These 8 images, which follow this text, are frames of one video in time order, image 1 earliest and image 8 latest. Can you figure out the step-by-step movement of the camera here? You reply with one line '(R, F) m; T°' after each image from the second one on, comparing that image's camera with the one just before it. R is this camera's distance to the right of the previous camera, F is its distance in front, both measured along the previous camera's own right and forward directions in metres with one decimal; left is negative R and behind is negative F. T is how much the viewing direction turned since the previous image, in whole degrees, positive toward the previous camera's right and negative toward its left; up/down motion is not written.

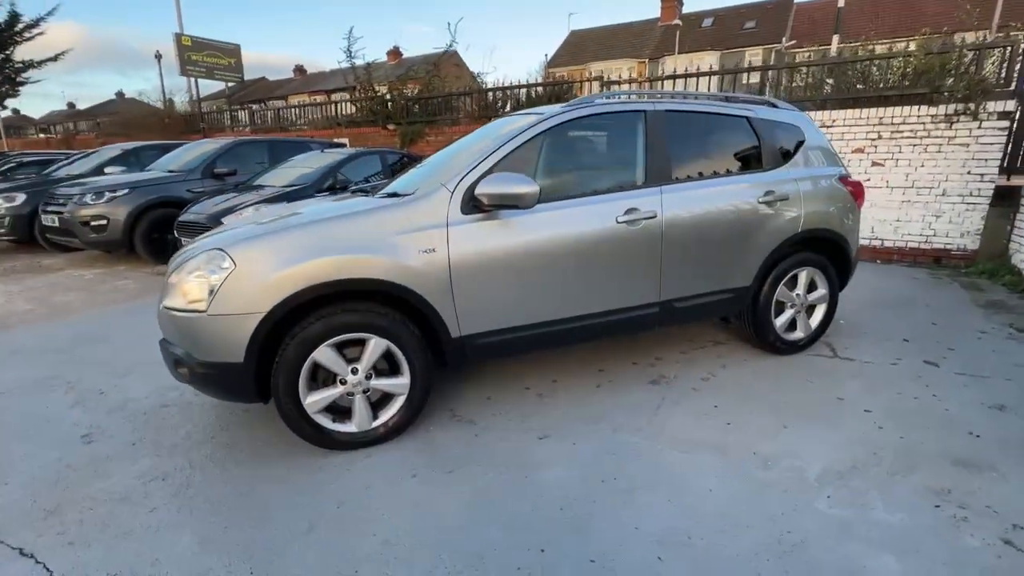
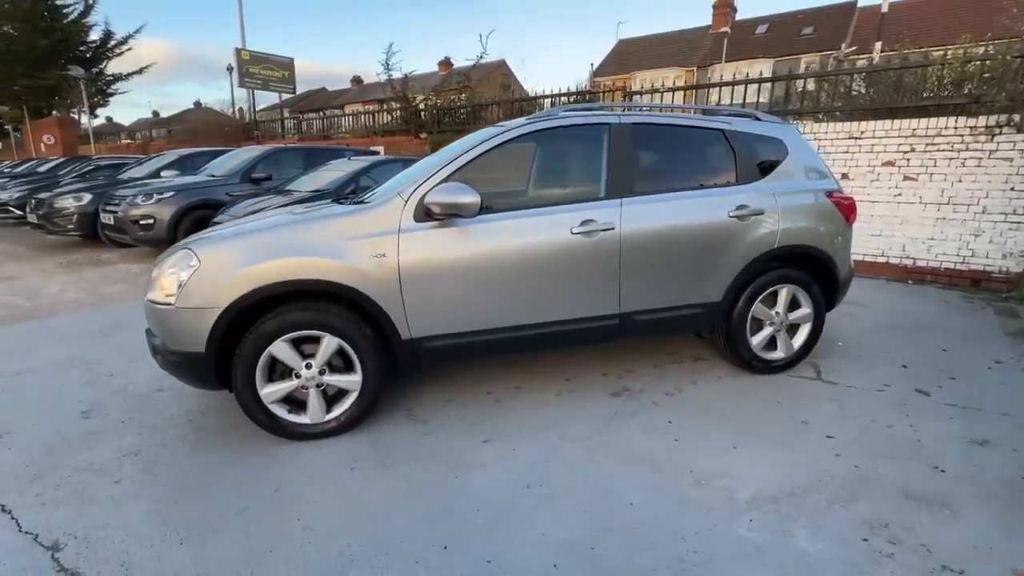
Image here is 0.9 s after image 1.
(+0.6, -0.1) m; -6°
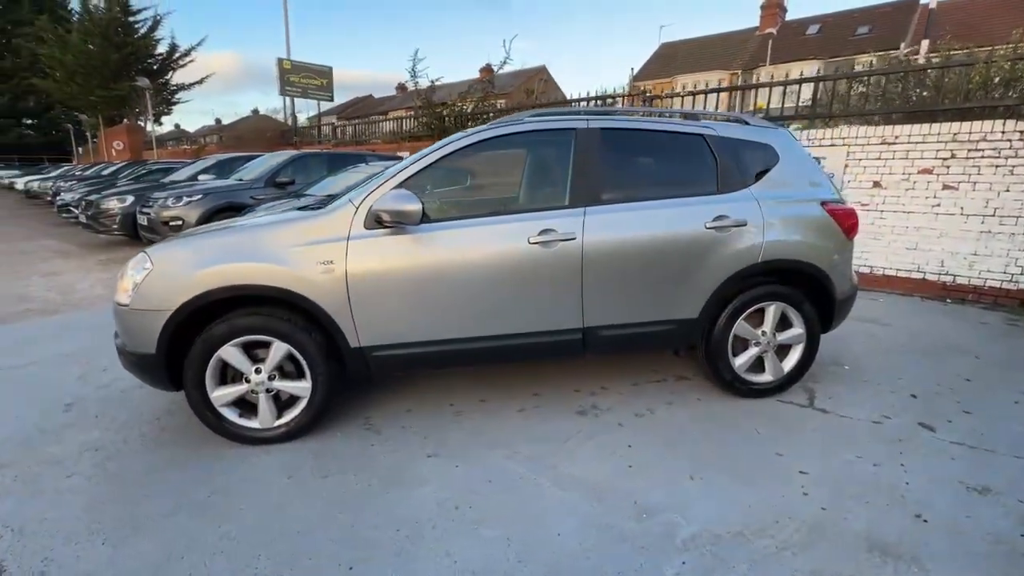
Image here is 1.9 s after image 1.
(+0.6, +0.1) m; -5°
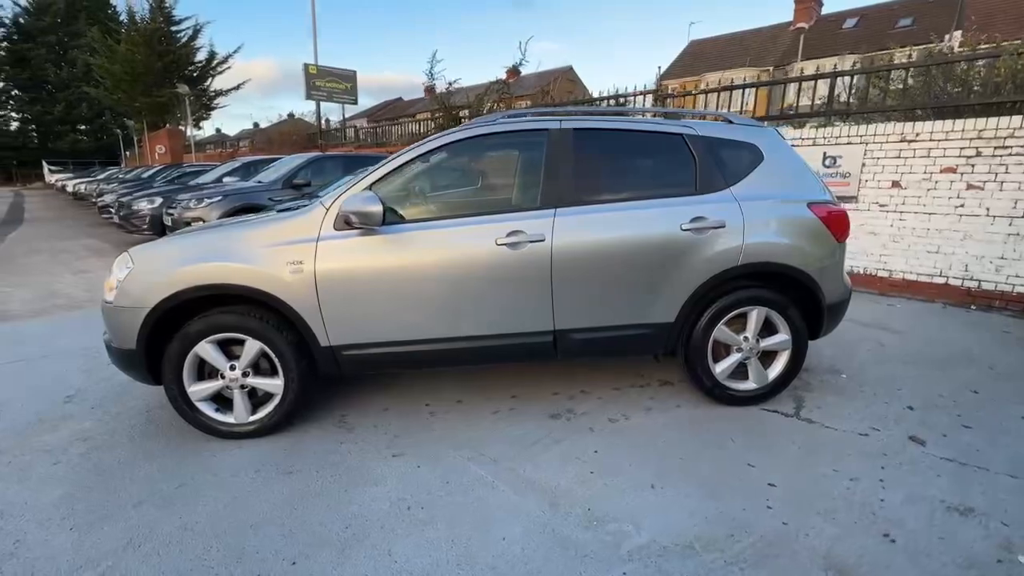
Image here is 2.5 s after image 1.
(+0.4, 0.0) m; -3°
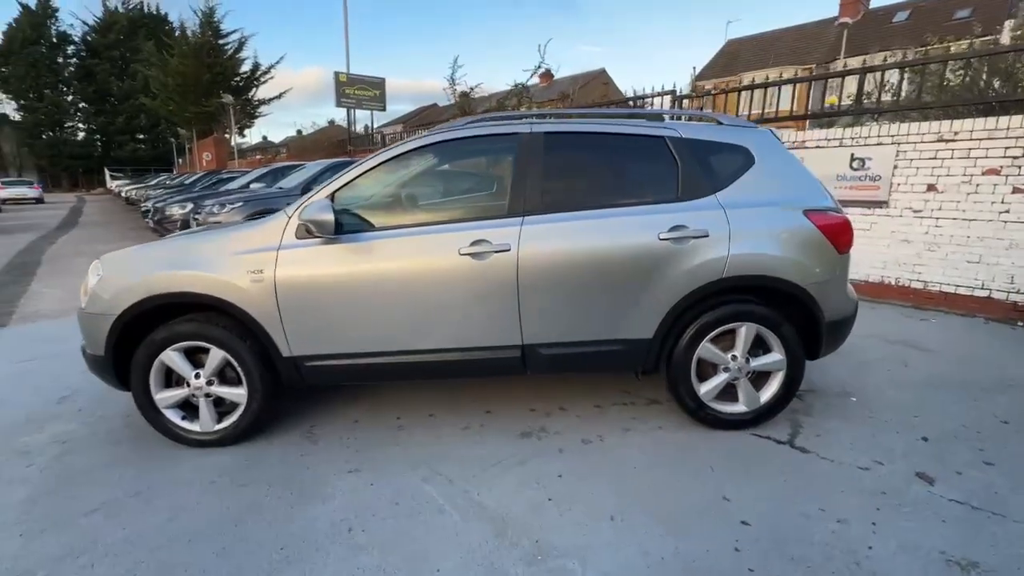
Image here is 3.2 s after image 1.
(+0.4, +0.2) m; -4°
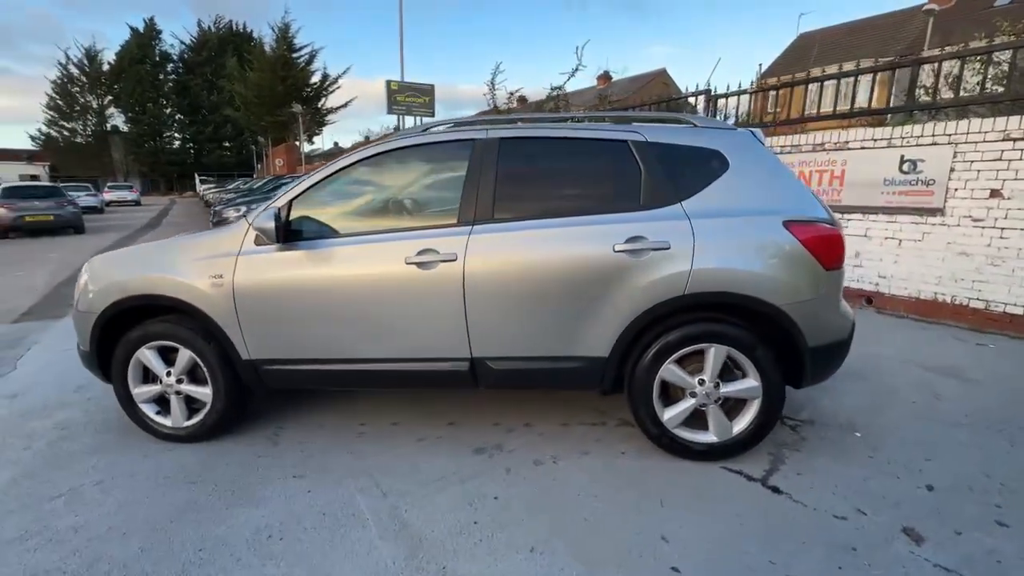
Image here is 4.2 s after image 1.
(+0.7, +0.1) m; -7°
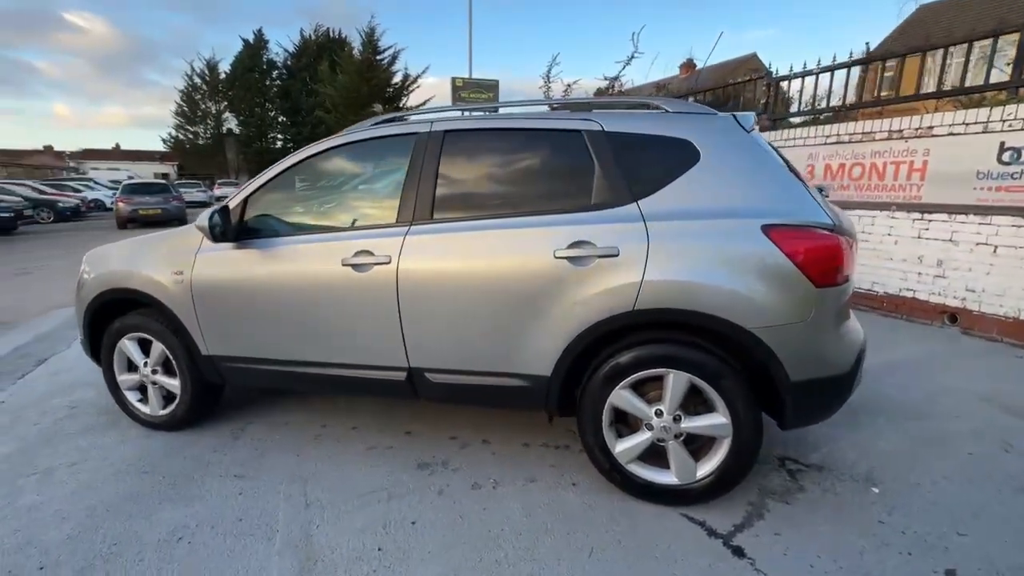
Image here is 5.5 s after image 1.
(+0.7, +0.3) m; -9°
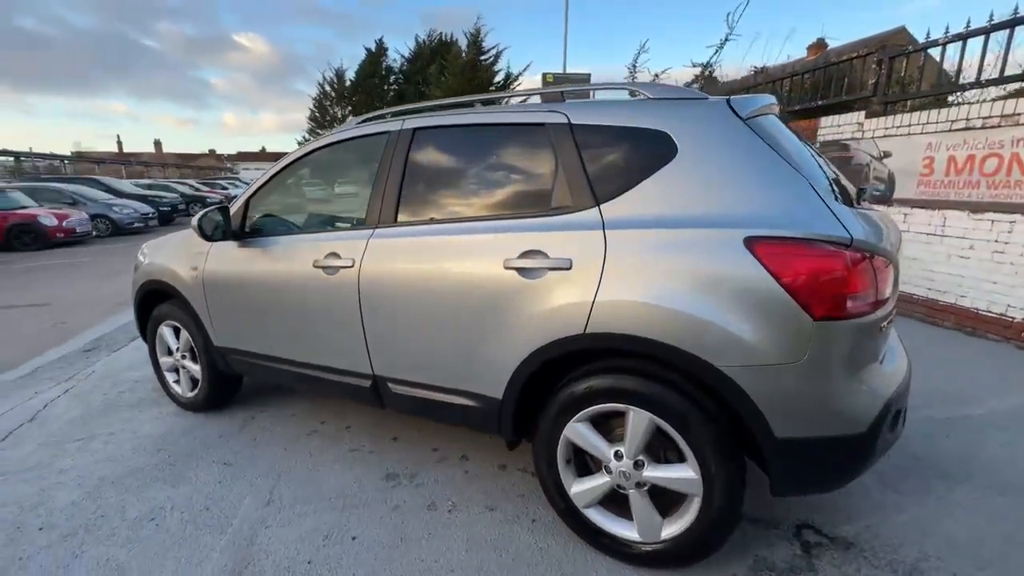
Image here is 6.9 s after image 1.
(+0.7, +0.3) m; -12°
